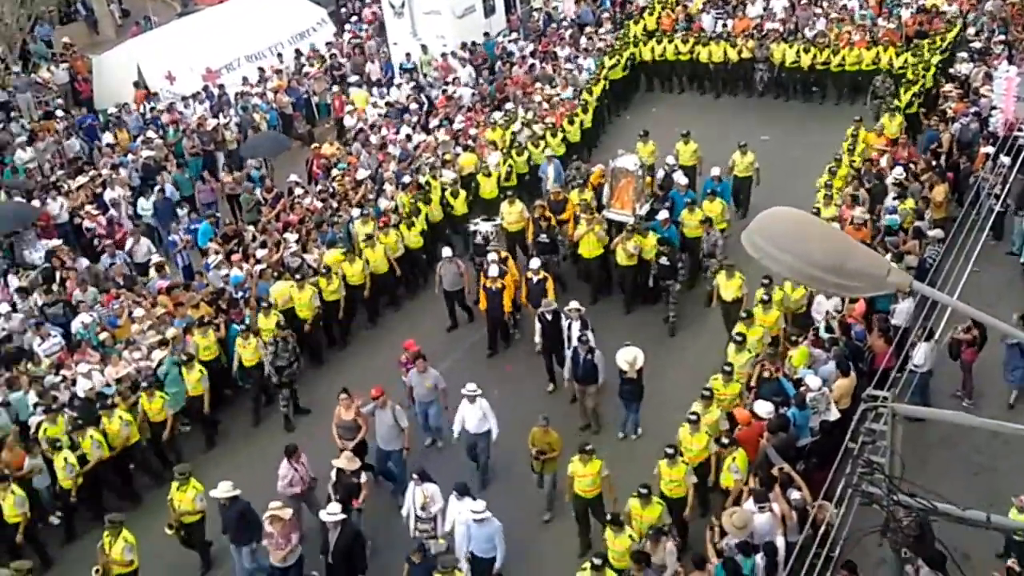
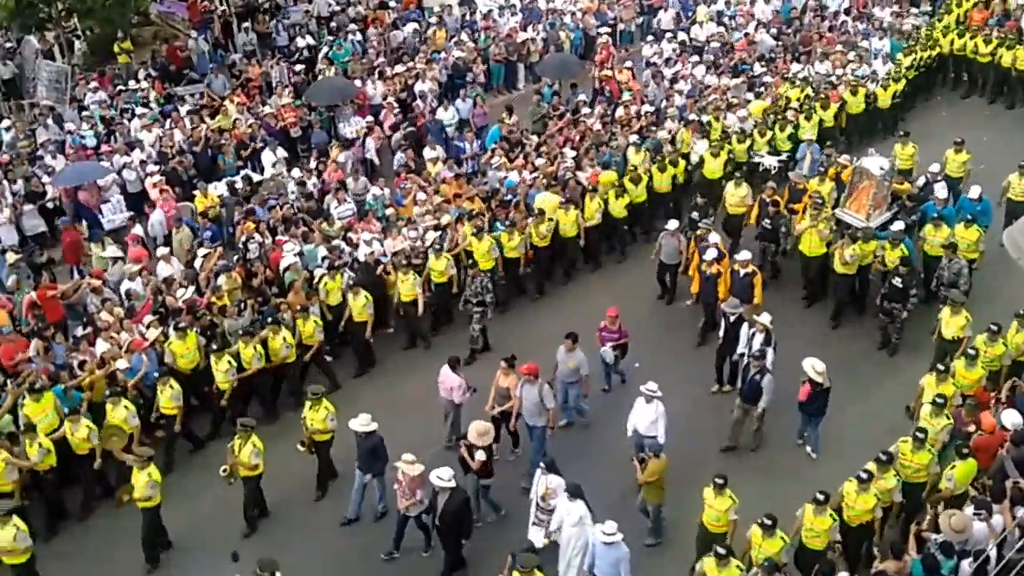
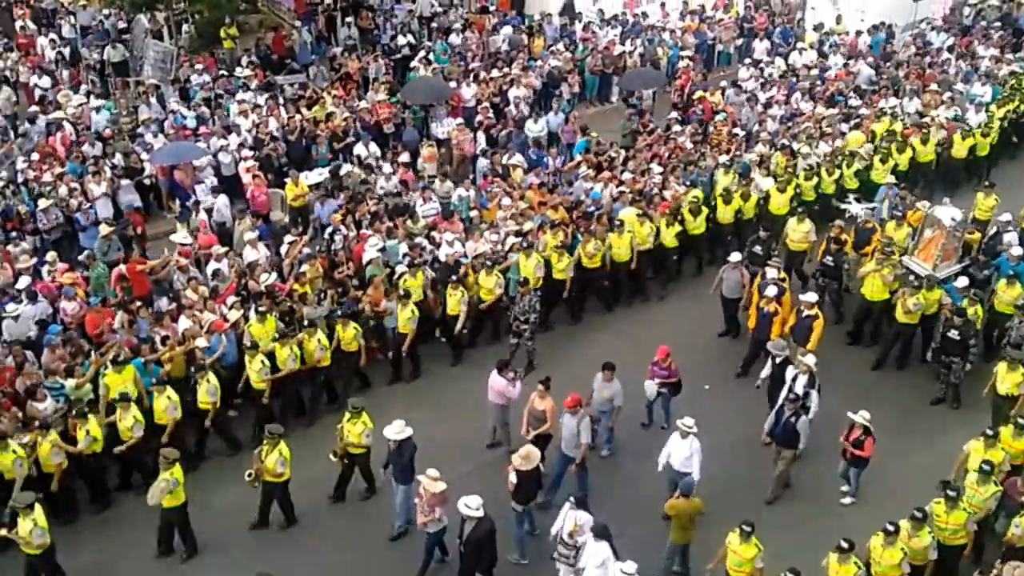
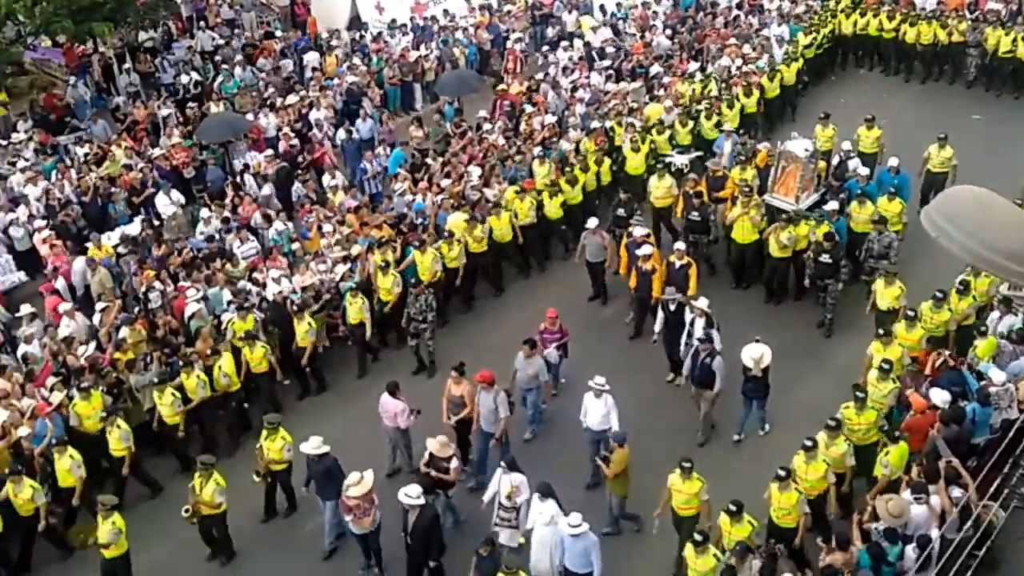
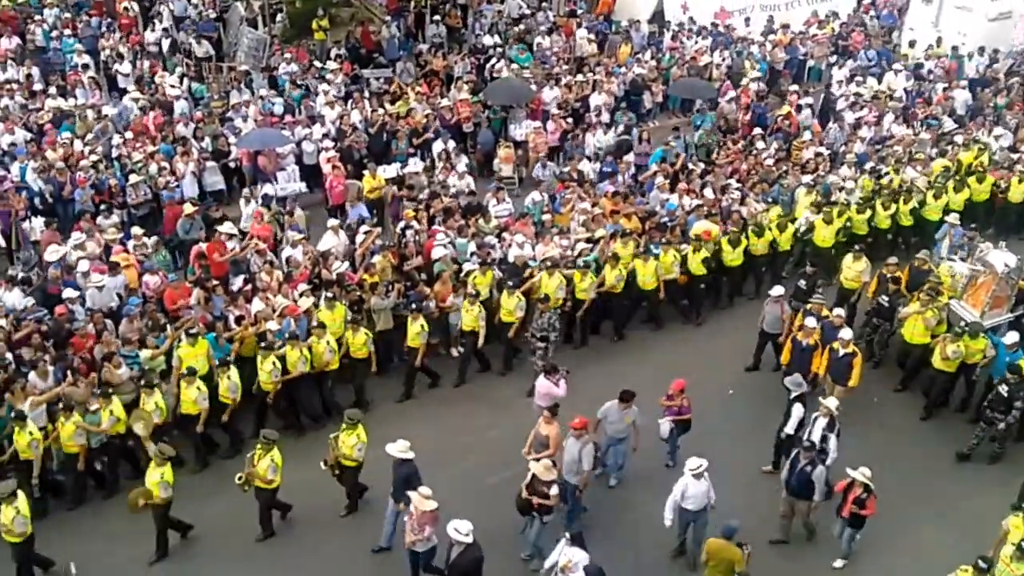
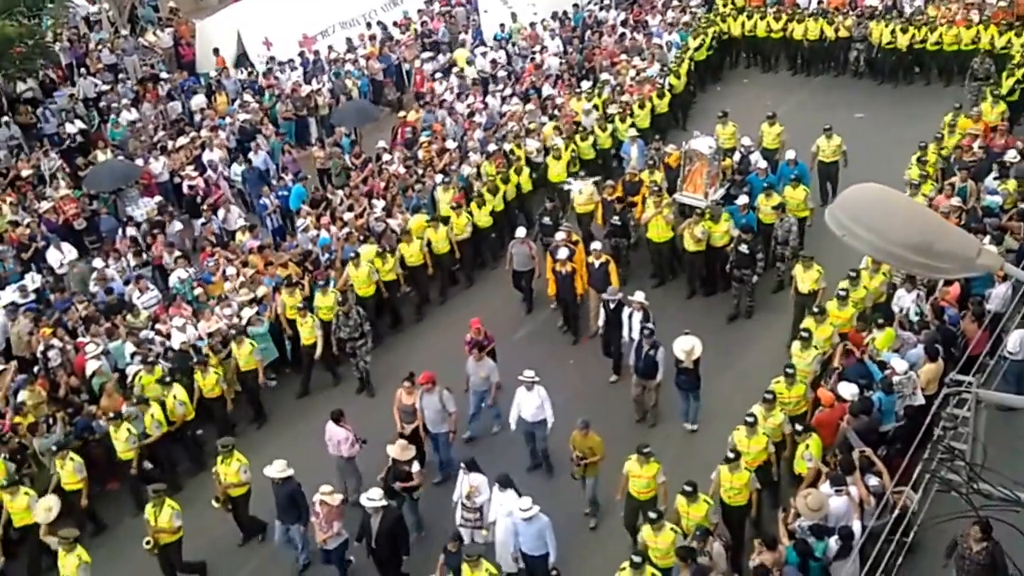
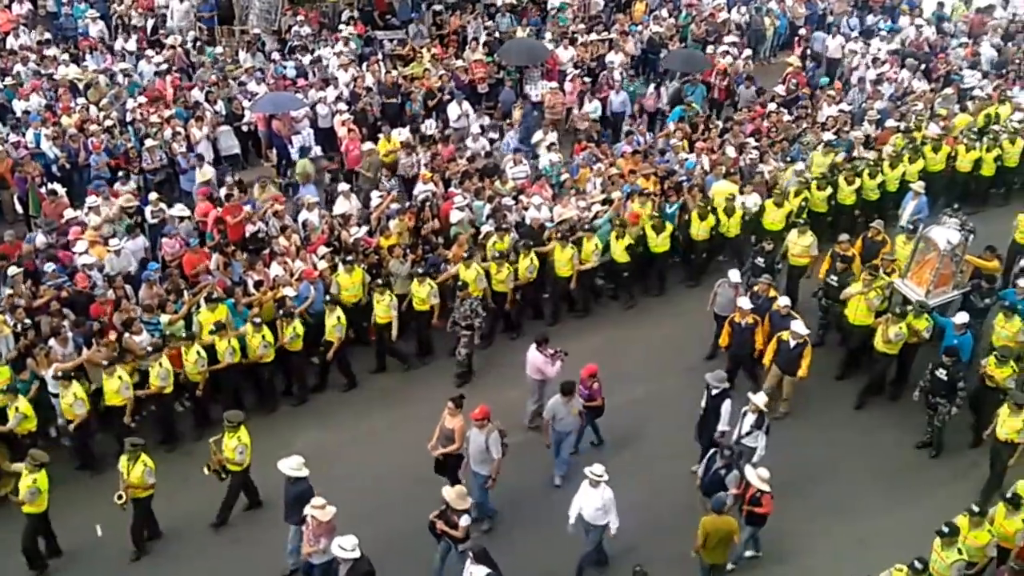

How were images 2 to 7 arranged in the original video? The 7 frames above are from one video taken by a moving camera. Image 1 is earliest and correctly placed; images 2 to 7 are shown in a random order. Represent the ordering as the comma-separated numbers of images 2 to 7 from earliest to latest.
6, 4, 2, 3, 5, 7
